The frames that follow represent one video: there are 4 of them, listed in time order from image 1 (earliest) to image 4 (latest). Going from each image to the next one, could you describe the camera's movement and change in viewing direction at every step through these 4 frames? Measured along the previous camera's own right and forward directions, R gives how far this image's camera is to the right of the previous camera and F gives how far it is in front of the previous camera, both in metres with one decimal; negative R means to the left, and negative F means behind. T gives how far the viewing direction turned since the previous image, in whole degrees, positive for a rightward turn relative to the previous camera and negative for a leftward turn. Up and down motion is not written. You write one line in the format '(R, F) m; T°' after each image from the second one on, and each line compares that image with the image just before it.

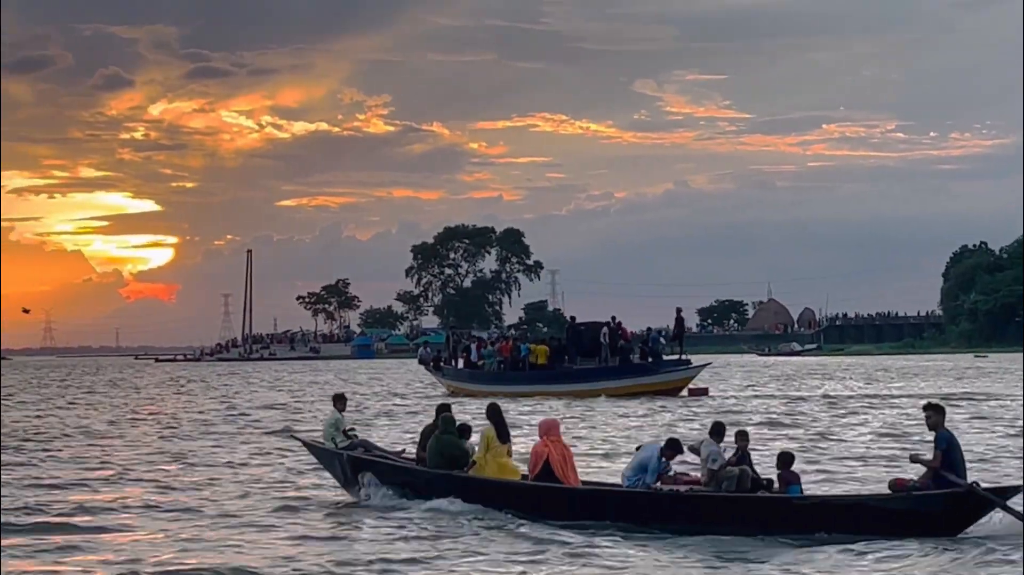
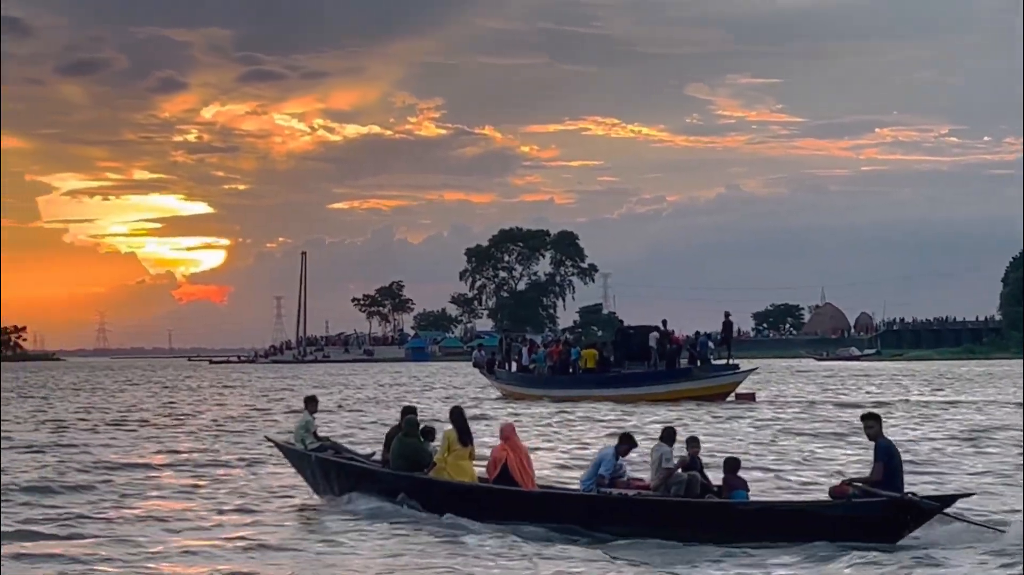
(+0.2, -1.0) m; -3°
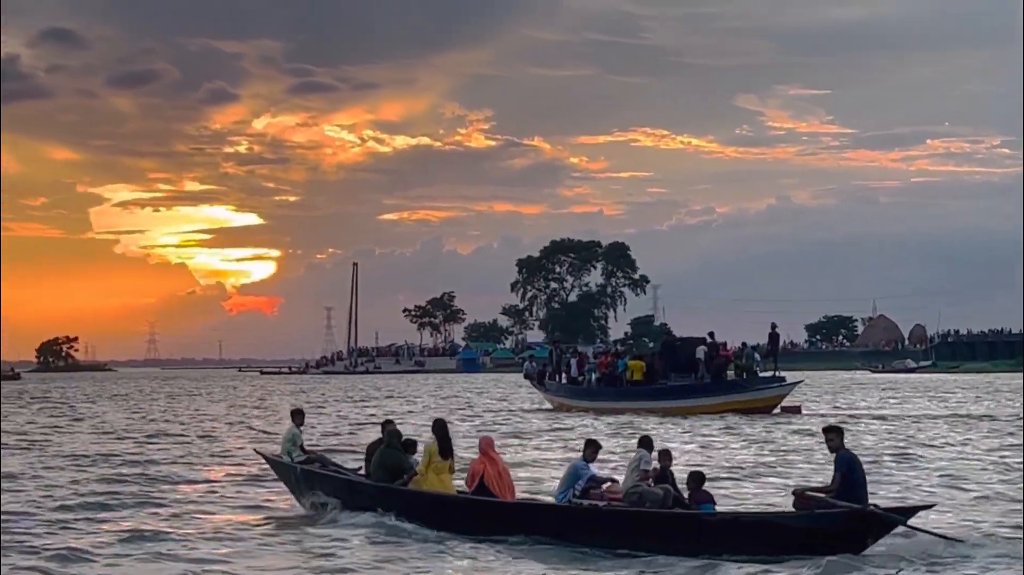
(+0.1, -2.3) m; -3°
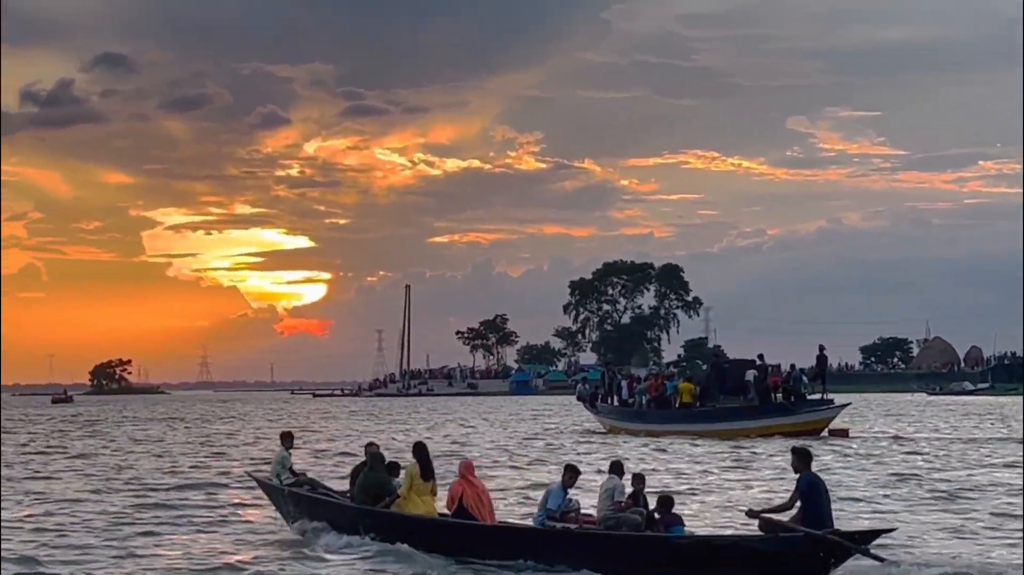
(0.0, -2.8) m; -3°
